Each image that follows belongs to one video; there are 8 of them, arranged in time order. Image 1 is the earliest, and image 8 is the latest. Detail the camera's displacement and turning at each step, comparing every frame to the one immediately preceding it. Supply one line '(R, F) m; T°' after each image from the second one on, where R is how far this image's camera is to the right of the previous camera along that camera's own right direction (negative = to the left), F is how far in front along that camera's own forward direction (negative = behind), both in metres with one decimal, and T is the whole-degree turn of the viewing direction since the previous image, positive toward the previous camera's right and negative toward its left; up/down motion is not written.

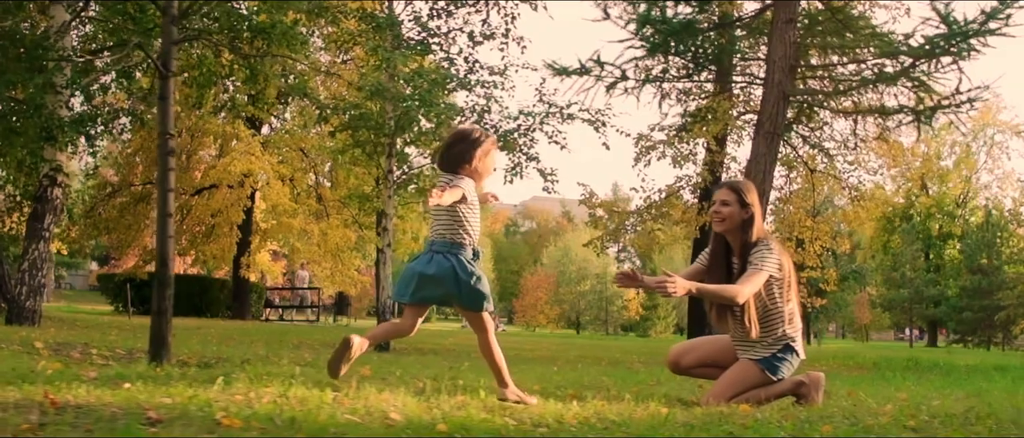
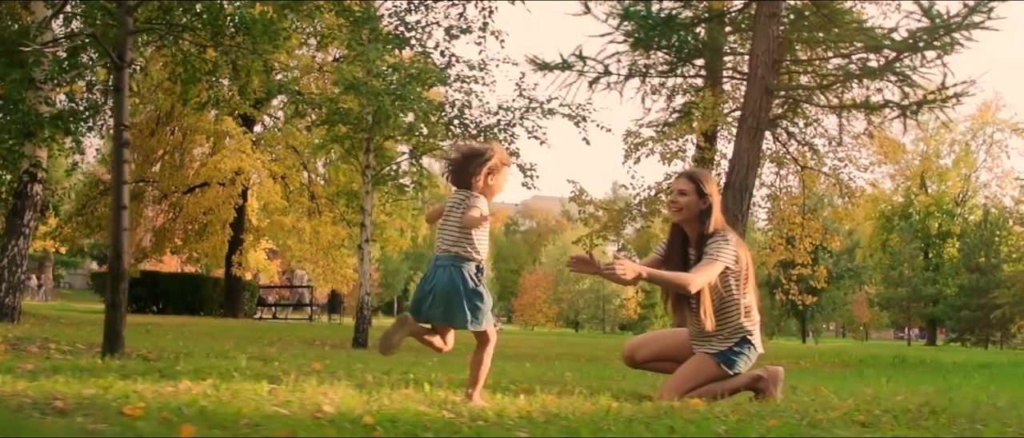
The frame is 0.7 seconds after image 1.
(+0.3, +0.1) m; 0°
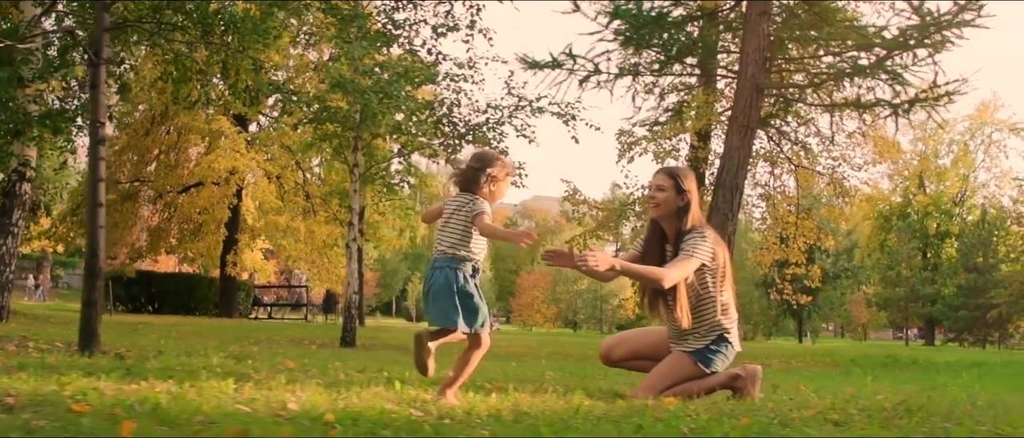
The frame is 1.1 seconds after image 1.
(+0.1, +0.1) m; 0°
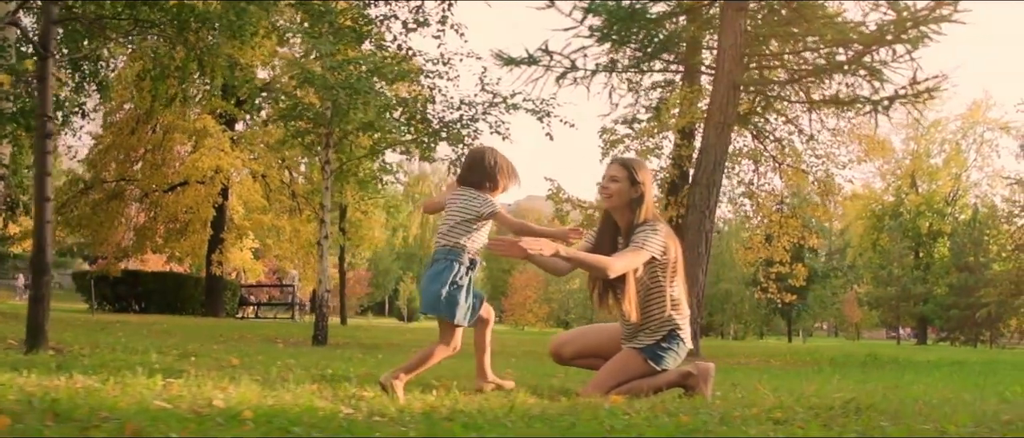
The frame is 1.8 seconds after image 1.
(+0.3, +0.1) m; 0°
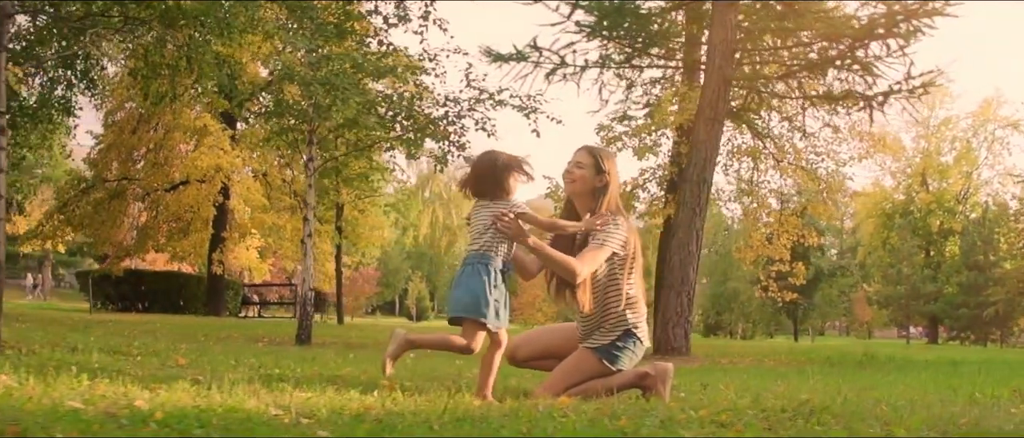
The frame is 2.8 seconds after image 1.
(+0.3, +0.2) m; -1°
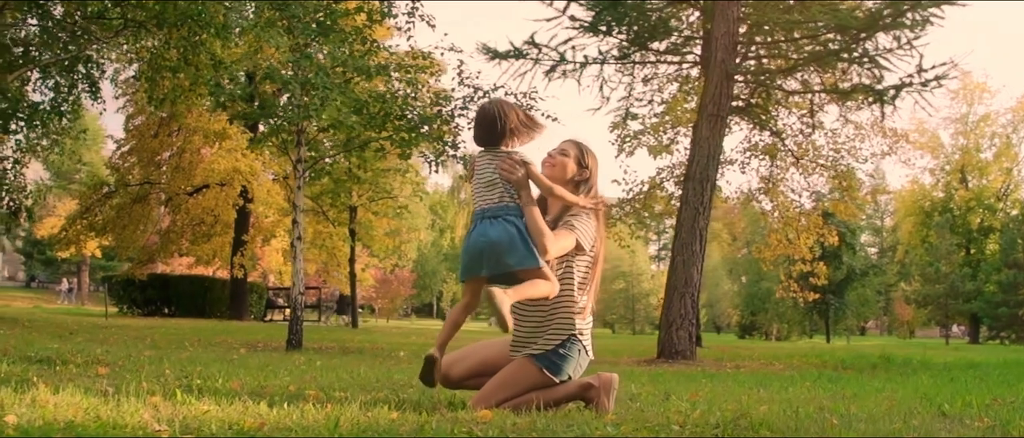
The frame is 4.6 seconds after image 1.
(+0.5, +0.4) m; -2°
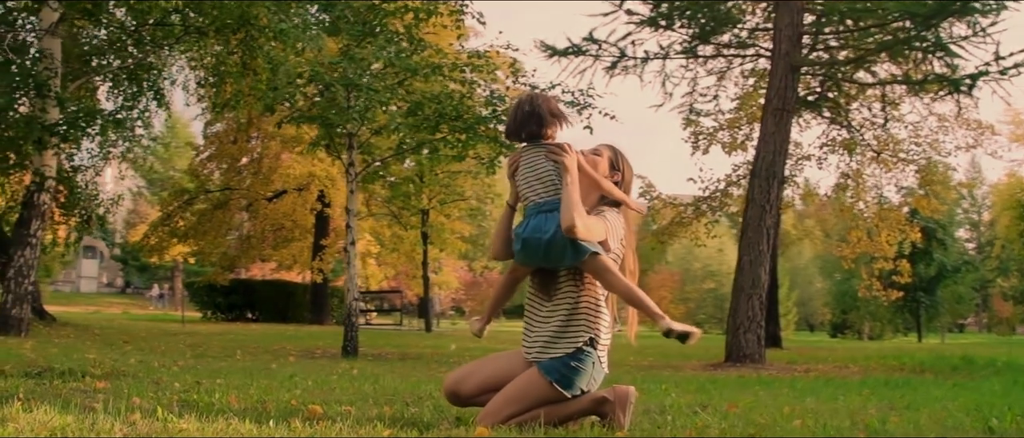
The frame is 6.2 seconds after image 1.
(+0.4, +0.4) m; -4°
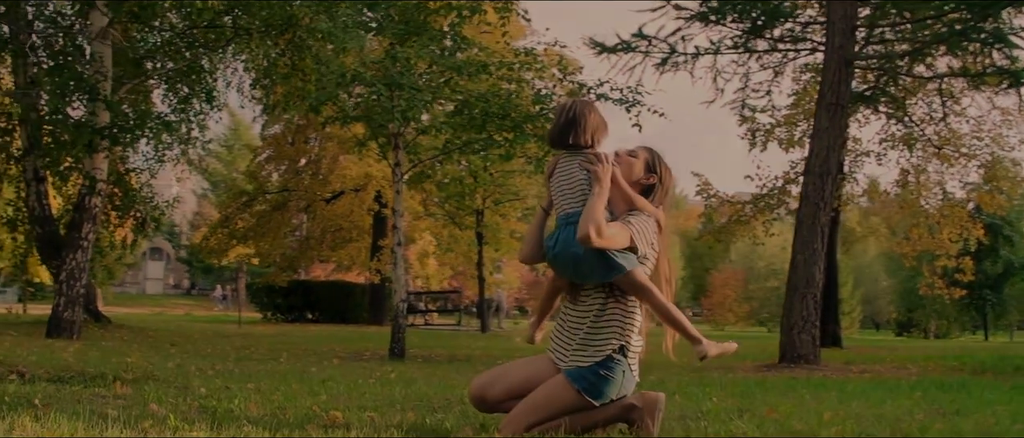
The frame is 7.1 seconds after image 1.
(+0.2, +0.2) m; -3°
